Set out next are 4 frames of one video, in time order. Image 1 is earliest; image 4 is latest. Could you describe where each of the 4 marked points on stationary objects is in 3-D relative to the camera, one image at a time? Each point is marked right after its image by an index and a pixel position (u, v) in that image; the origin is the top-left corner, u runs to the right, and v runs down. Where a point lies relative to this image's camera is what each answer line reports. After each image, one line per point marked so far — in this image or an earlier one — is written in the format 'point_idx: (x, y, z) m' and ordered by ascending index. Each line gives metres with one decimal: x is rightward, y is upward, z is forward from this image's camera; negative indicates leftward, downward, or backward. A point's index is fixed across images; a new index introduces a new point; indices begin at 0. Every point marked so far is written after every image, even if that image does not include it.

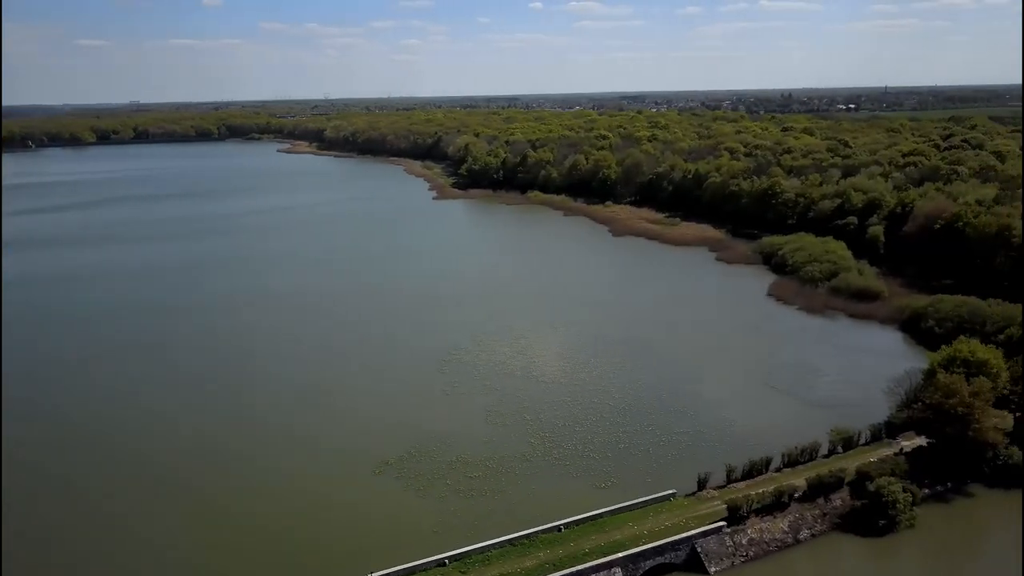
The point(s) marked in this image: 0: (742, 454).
0: (+4.7, -3.5, +16.7) m
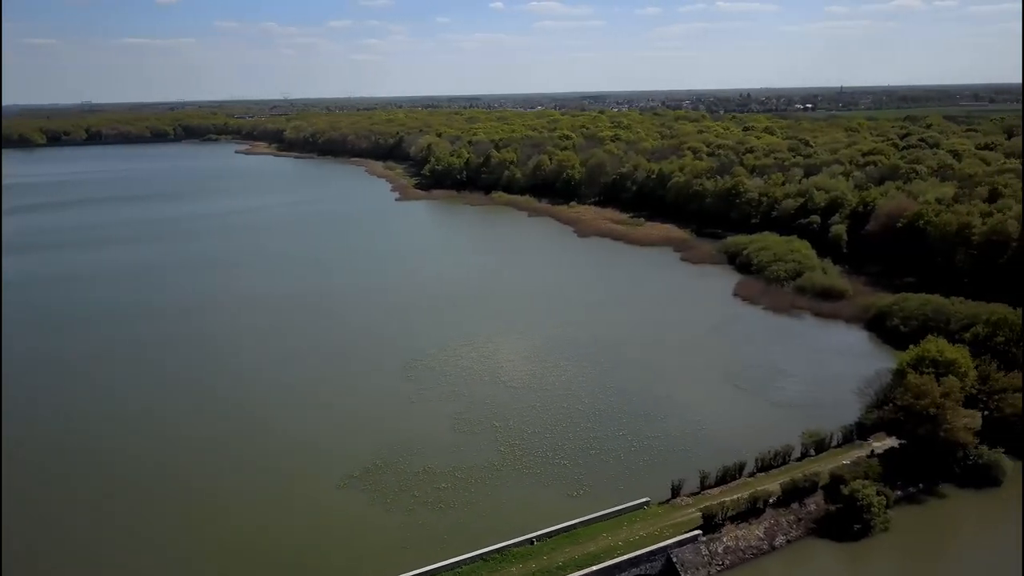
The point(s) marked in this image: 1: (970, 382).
0: (+4.1, -3.5, +16.5) m
1: (+9.2, -1.9, +16.5) m
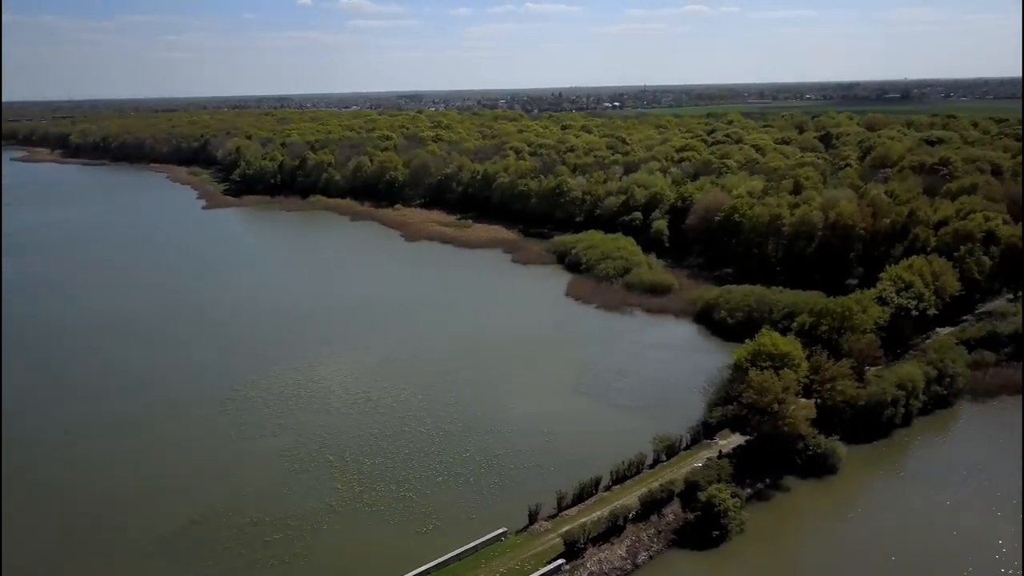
0: (+1.1, -3.6, +15.8) m
1: (+6.0, -1.8, +16.8) m
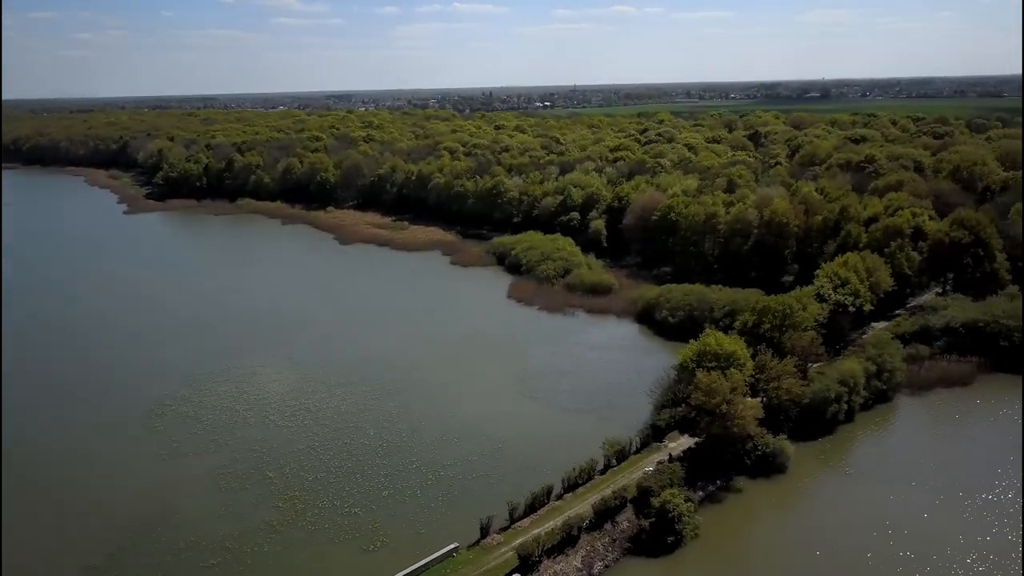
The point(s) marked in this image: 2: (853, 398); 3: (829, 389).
0: (+0.1, -3.7, +15.4) m
1: (+4.9, -1.7, +16.9) m
2: (+7.5, -2.4, +18.0) m
3: (+6.7, -2.1, +17.4) m
